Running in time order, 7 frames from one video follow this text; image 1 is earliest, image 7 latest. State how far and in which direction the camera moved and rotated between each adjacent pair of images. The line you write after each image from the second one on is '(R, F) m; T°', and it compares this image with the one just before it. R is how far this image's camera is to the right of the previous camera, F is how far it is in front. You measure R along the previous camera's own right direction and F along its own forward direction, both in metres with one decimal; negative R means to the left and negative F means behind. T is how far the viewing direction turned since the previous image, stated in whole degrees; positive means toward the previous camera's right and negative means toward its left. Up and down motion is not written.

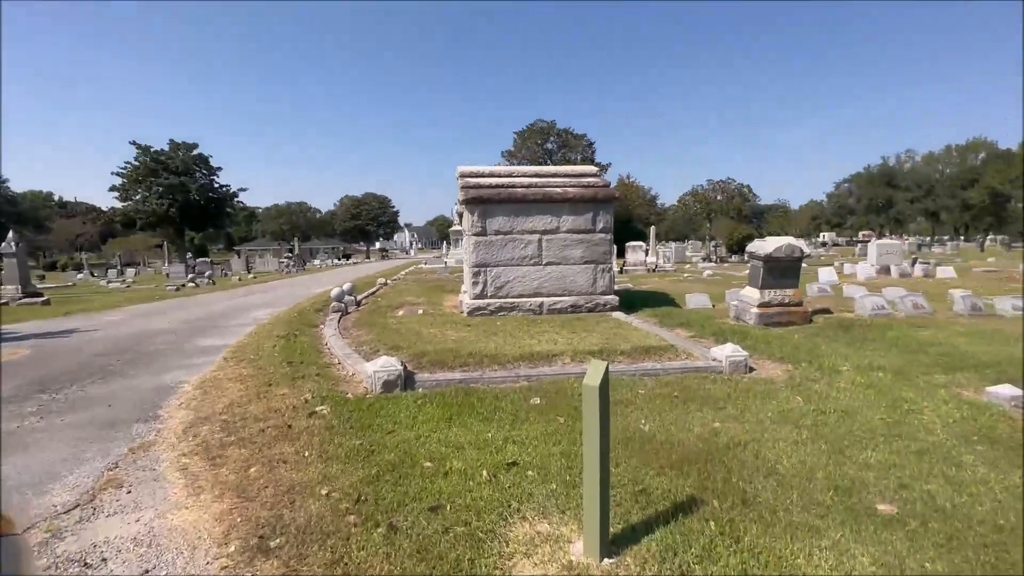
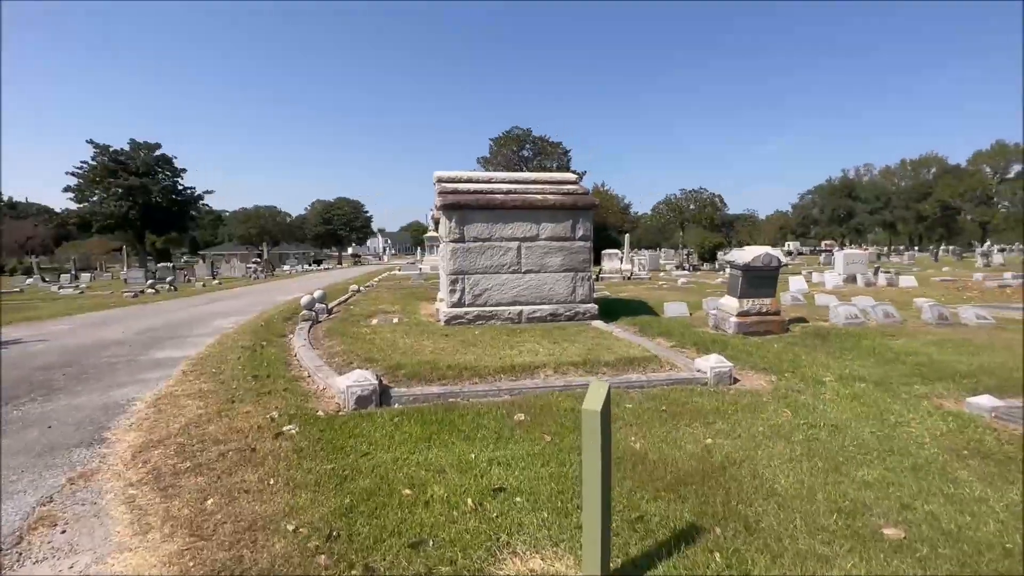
(-0.1, +0.2) m; +3°
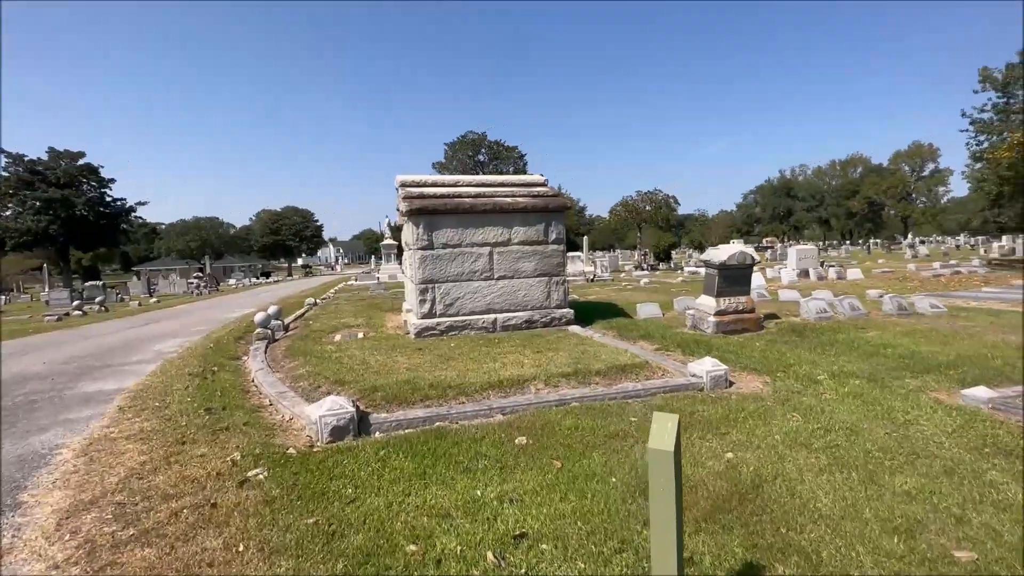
(-0.3, +0.4) m; +5°
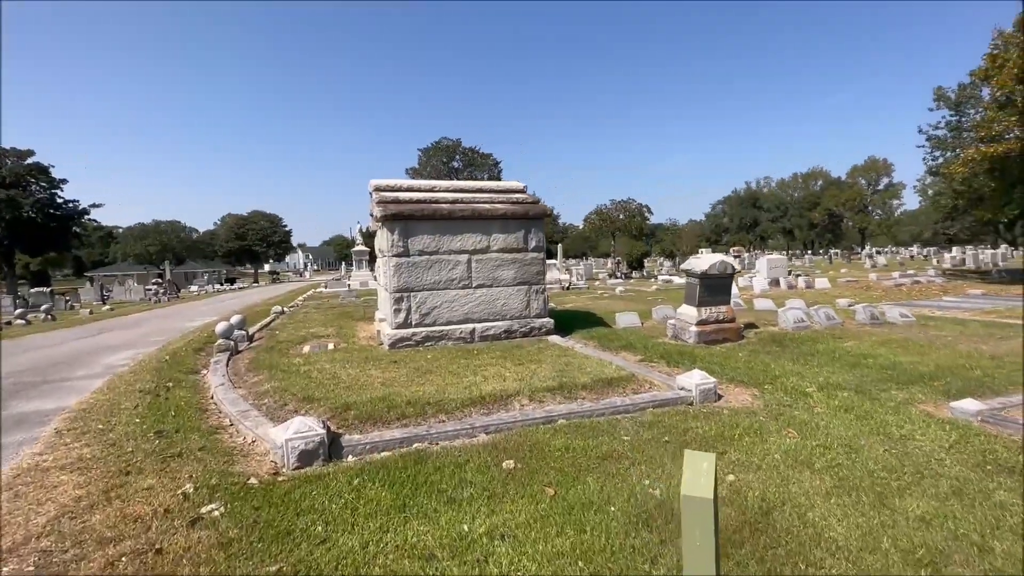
(-0.1, +0.3) m; +3°
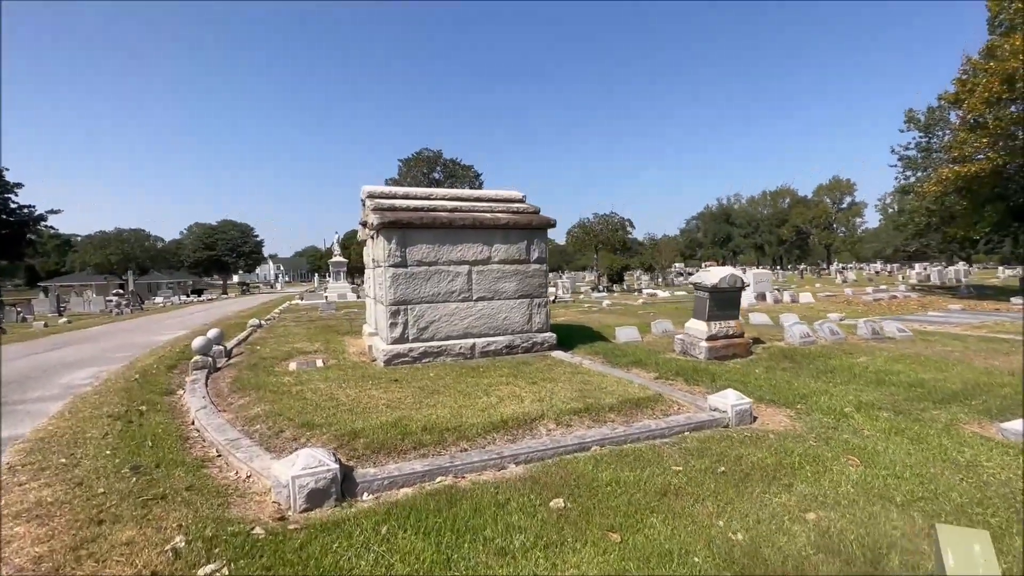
(-0.5, +0.4) m; +3°
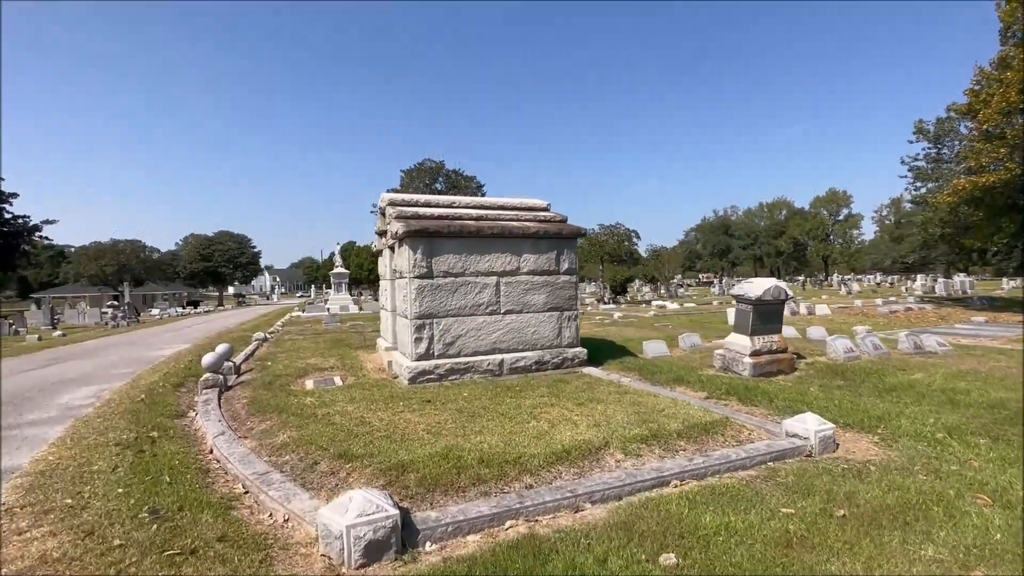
(-0.6, +0.5) m; 0°
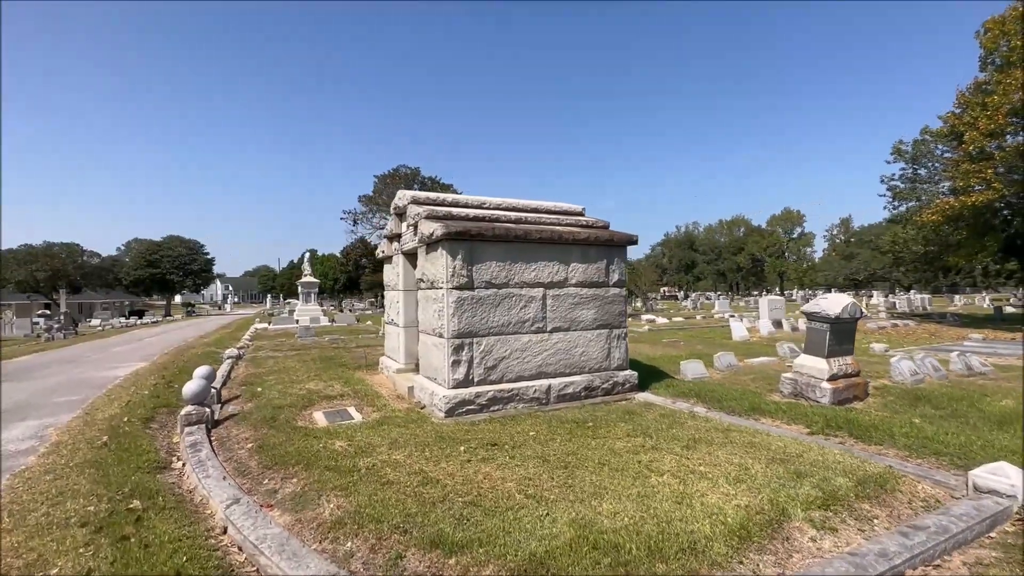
(-1.2, +1.1) m; +5°
